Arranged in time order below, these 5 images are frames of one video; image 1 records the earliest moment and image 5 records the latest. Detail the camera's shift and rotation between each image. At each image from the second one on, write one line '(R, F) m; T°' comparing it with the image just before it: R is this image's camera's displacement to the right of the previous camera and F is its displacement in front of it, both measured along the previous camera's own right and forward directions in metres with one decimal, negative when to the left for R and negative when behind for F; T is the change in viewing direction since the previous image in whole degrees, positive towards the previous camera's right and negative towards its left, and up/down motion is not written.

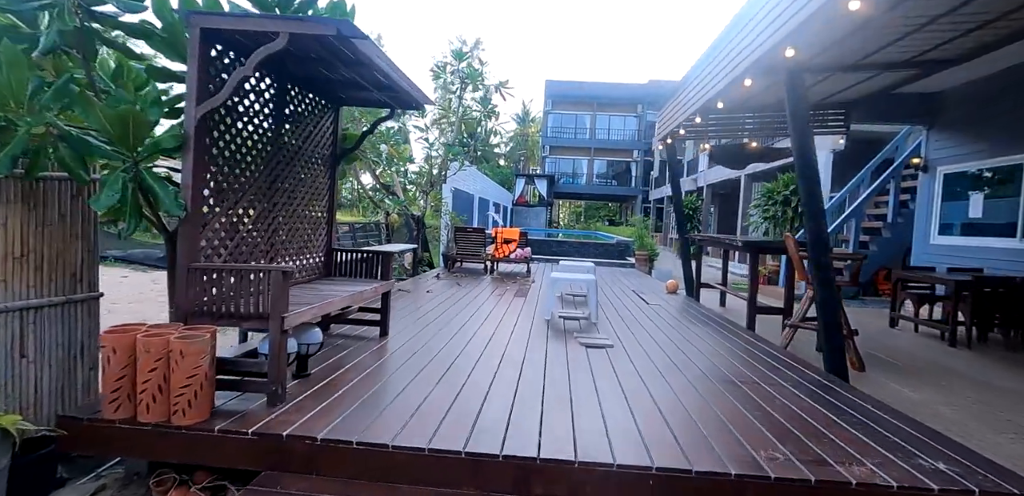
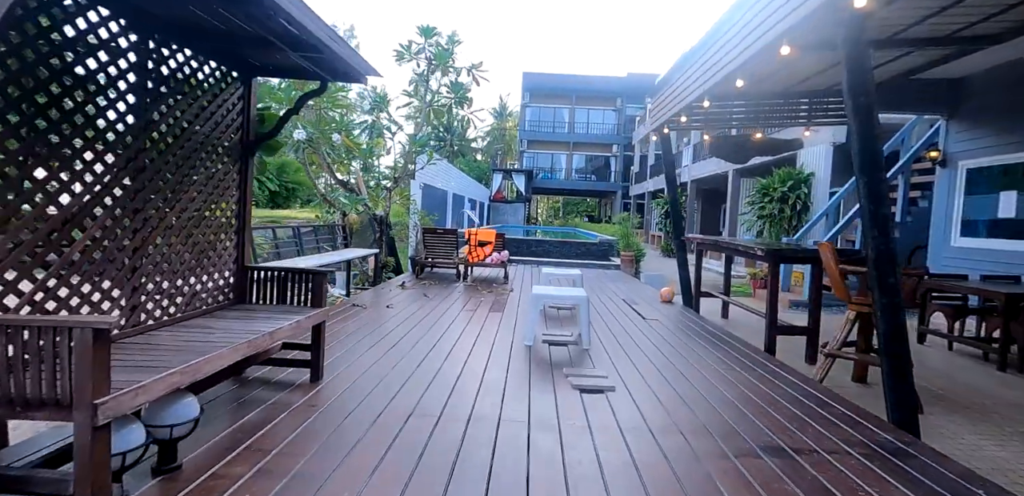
(0.0, +0.8) m; +3°
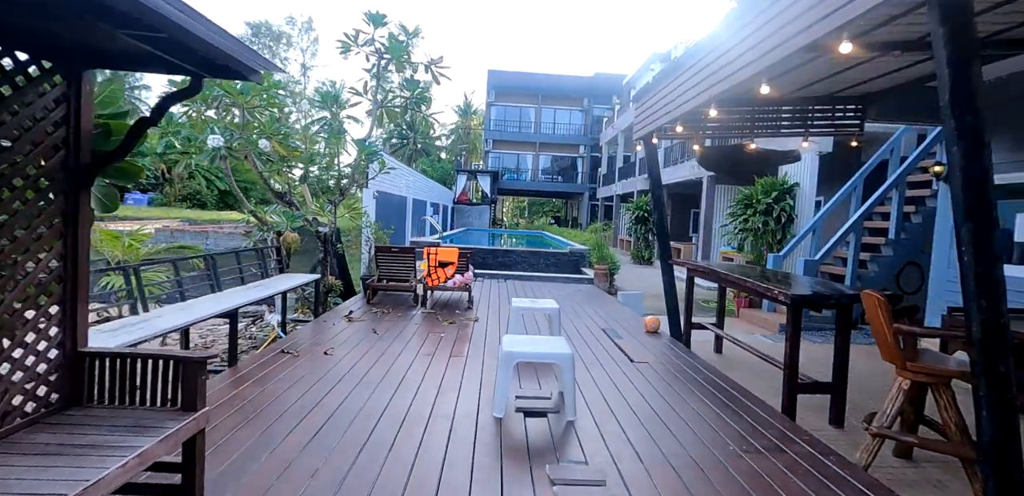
(0.0, +0.8) m; +4°
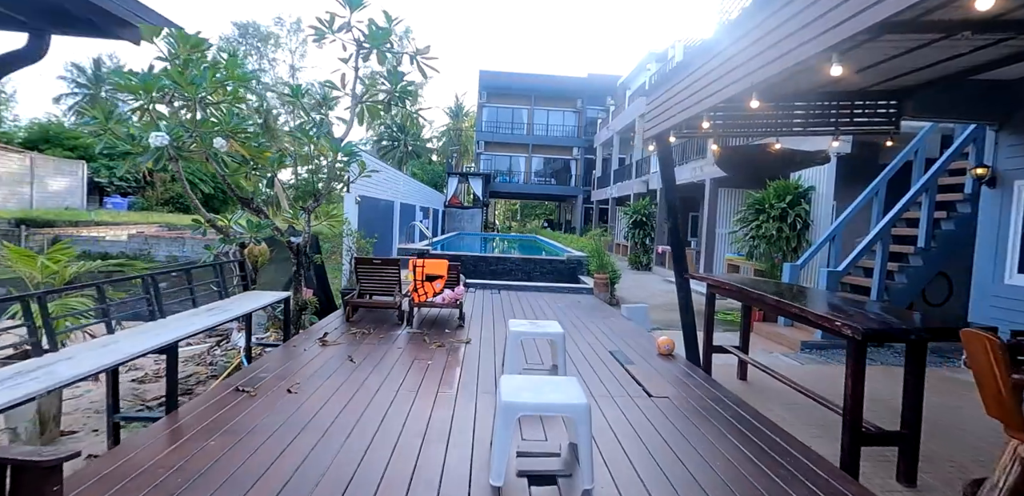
(0.0, +0.6) m; +1°
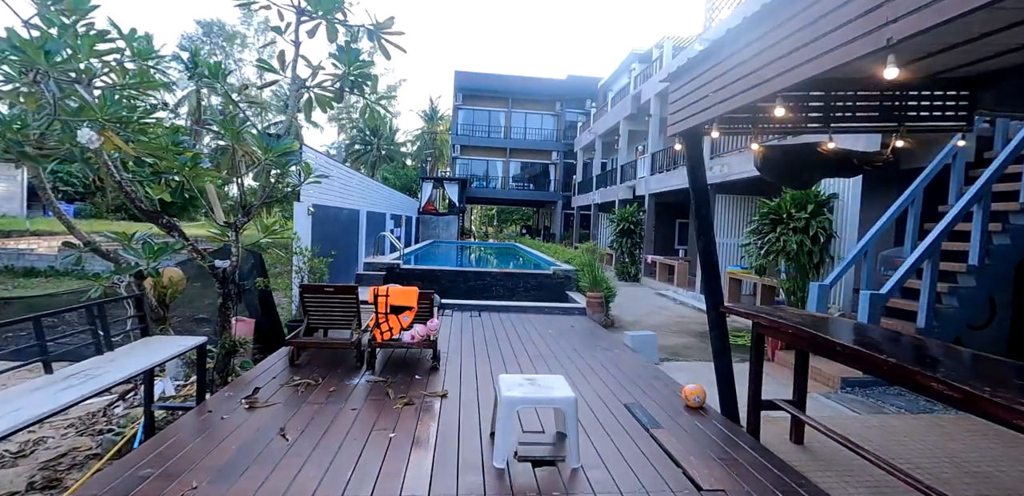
(-0.1, +1.0) m; +3°
